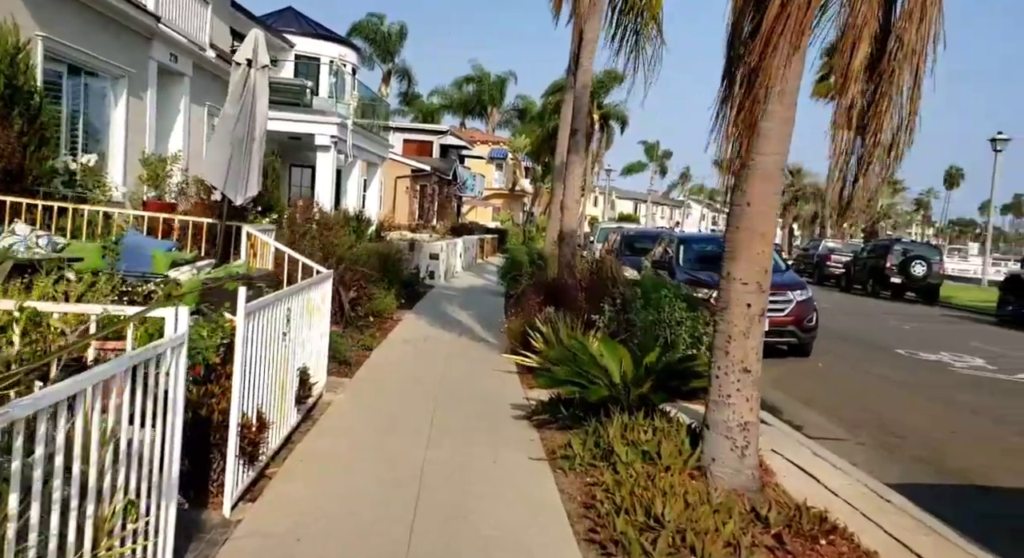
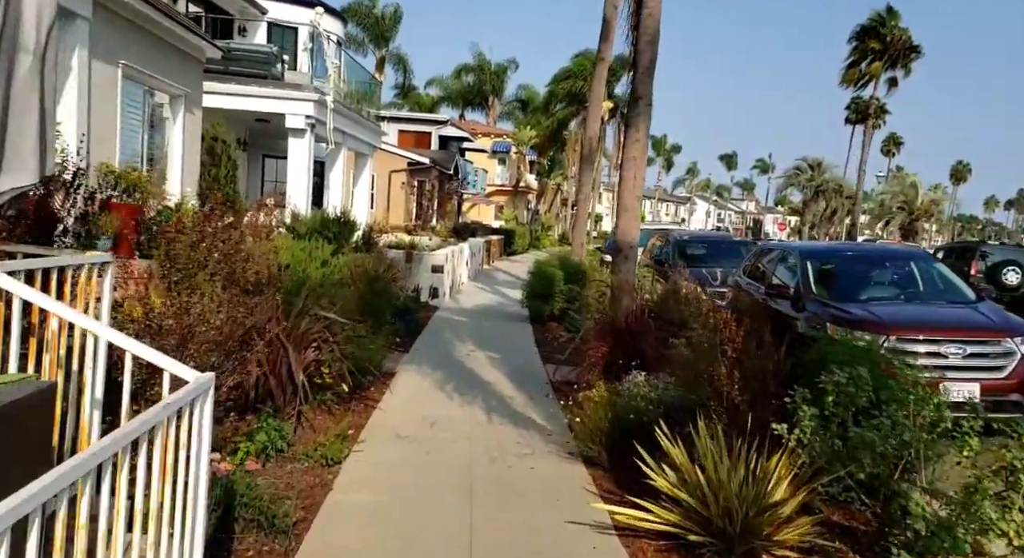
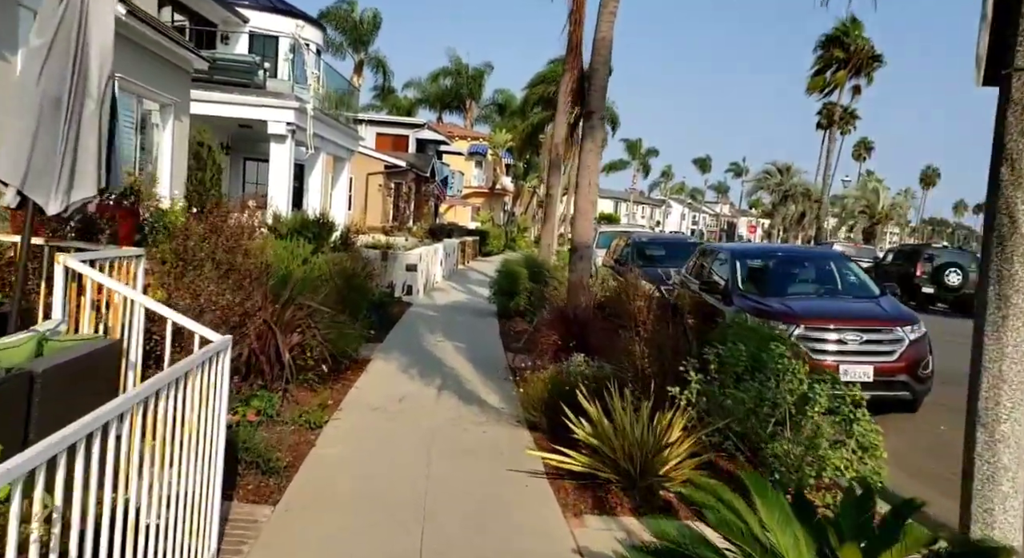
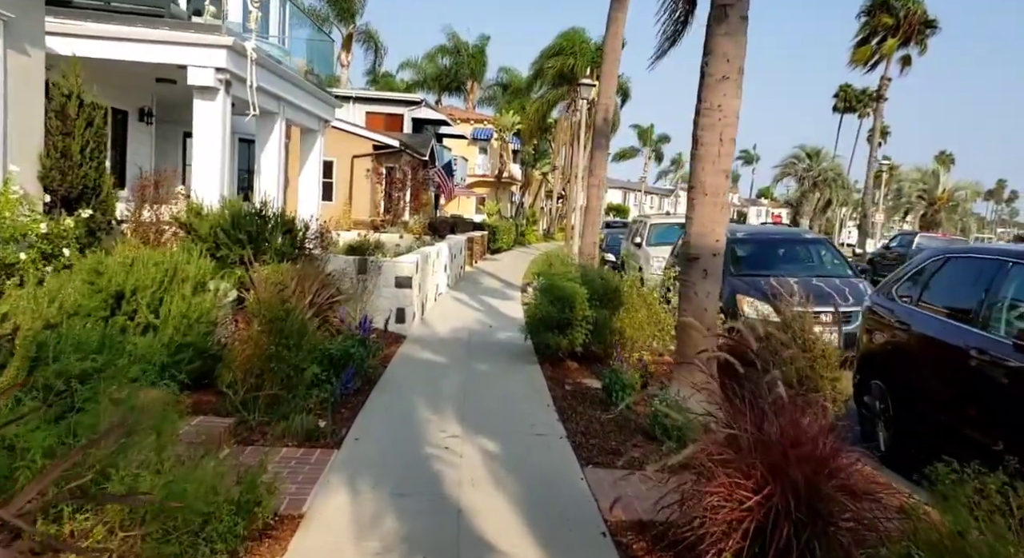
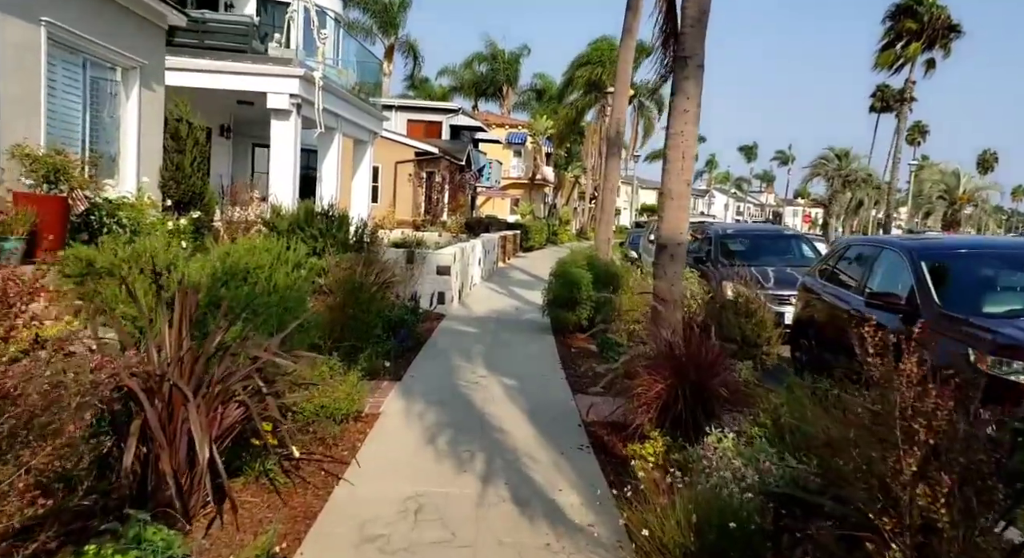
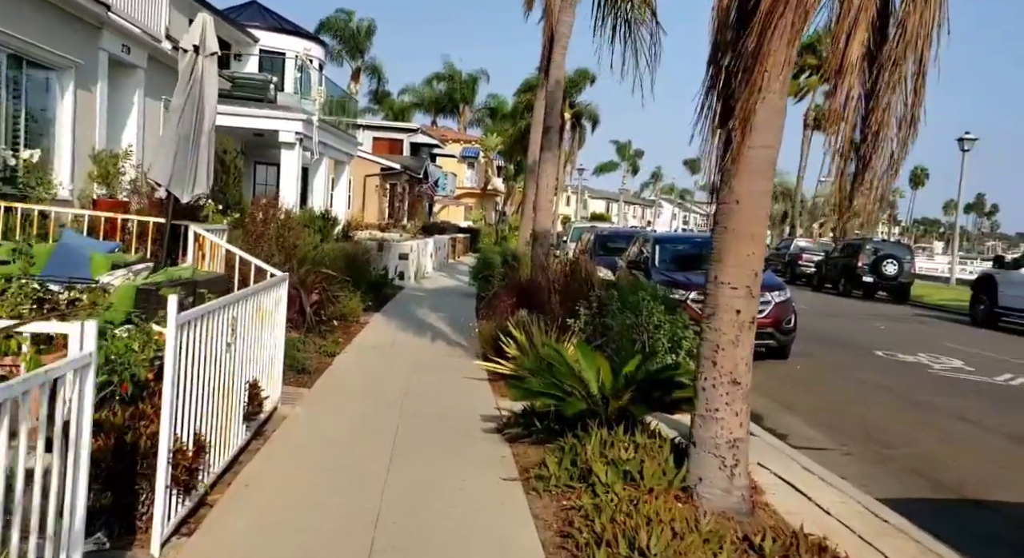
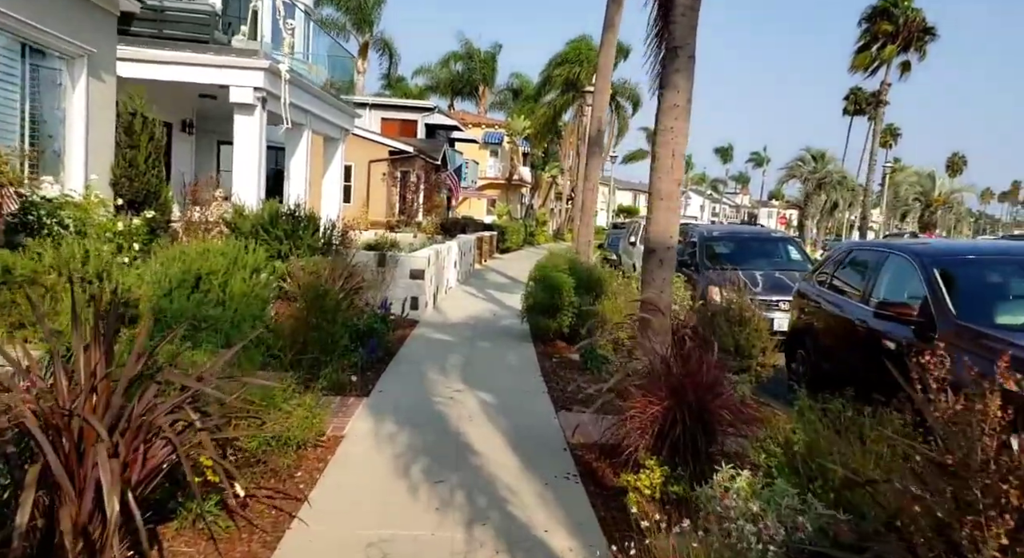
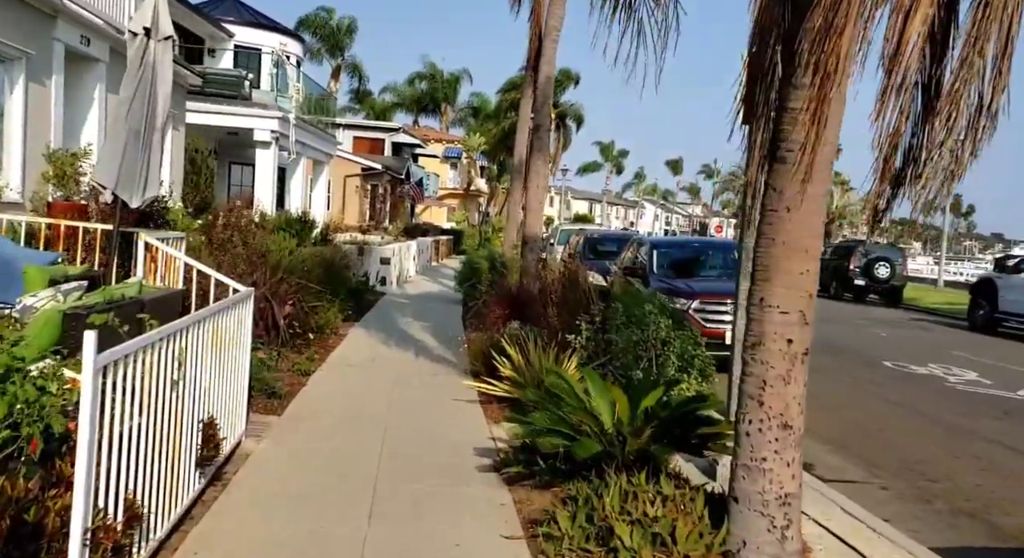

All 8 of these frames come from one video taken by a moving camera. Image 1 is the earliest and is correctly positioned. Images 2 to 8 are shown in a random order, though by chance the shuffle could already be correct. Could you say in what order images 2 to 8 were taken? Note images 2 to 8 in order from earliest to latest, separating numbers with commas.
6, 8, 3, 2, 5, 7, 4
